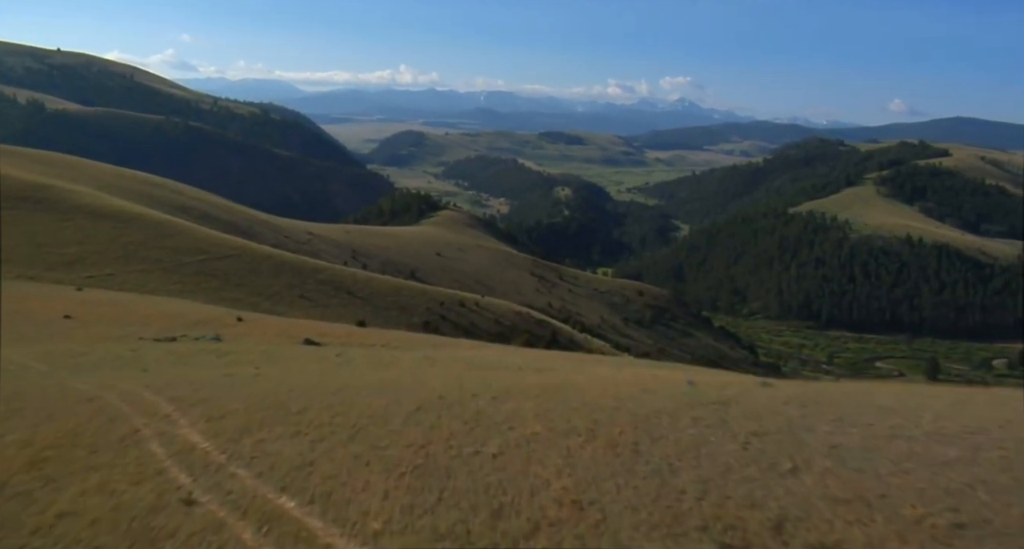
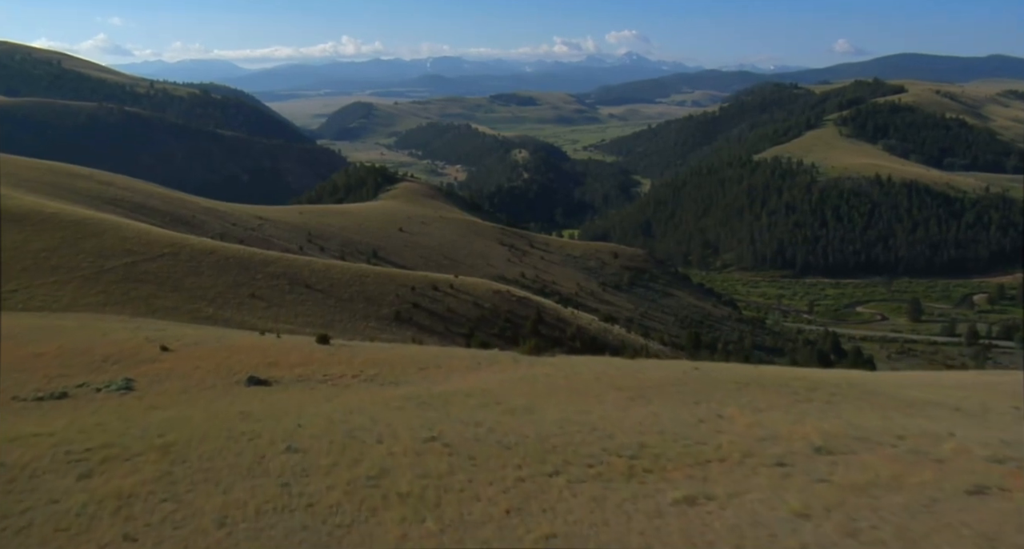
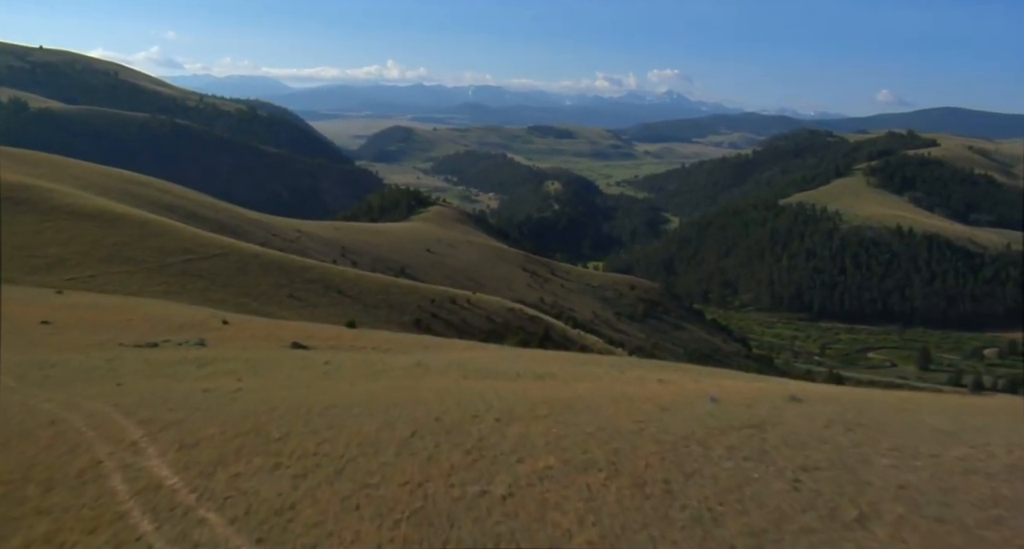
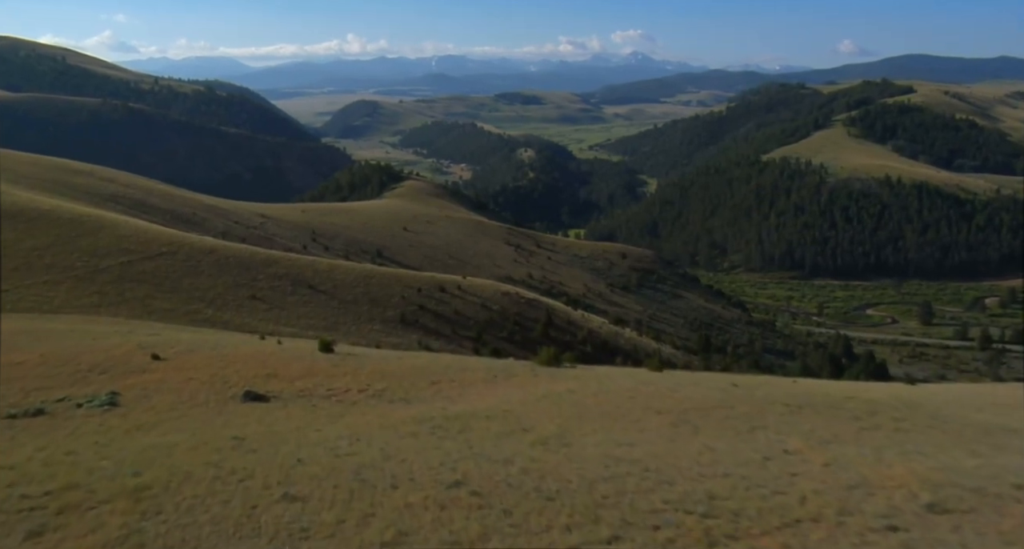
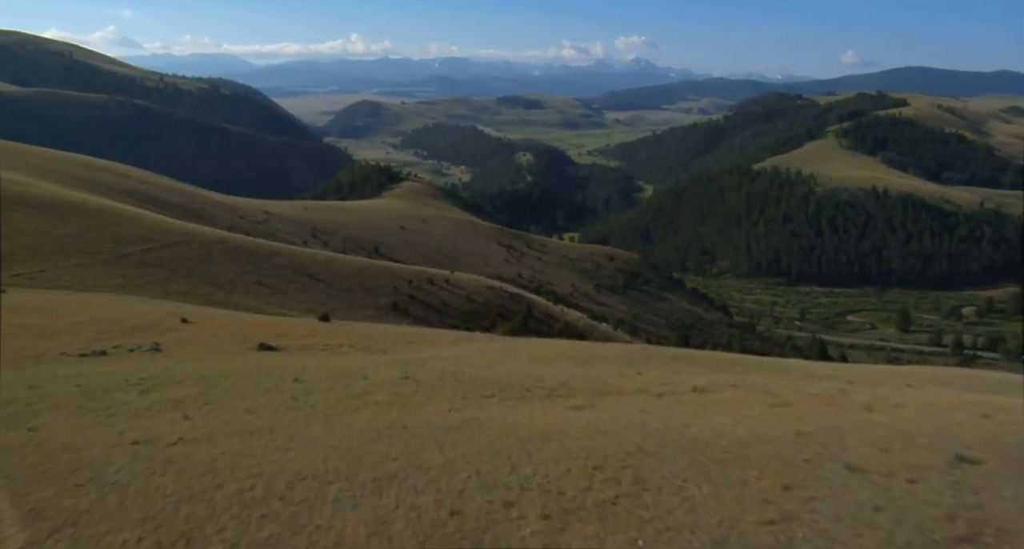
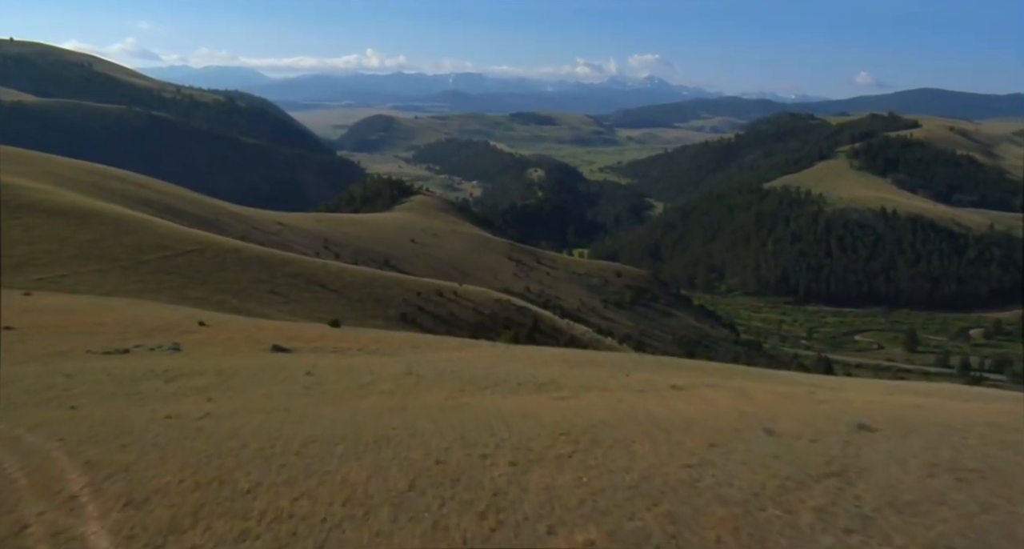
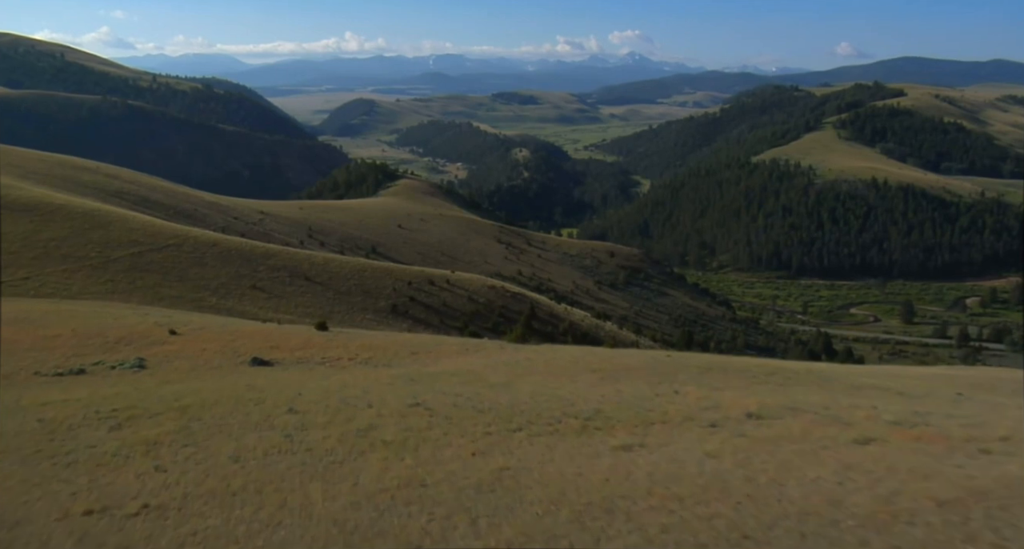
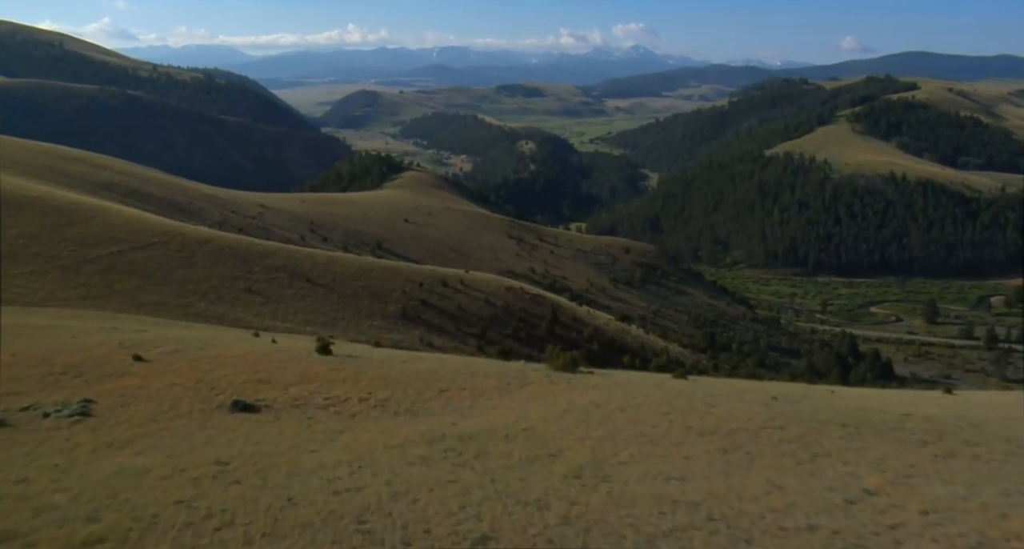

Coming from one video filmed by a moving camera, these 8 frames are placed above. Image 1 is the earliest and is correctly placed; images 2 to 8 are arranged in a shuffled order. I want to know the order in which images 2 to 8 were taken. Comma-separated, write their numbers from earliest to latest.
3, 6, 5, 7, 2, 4, 8
